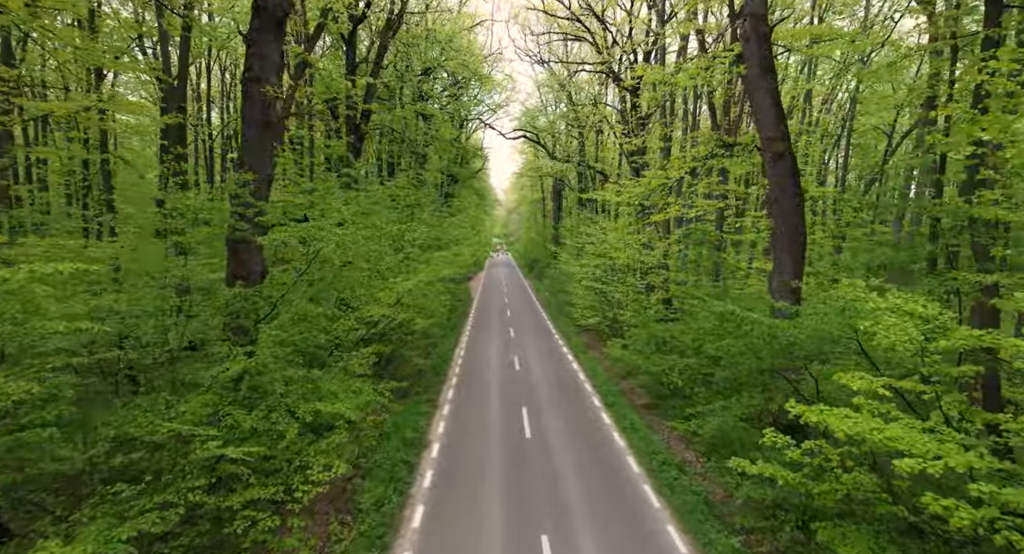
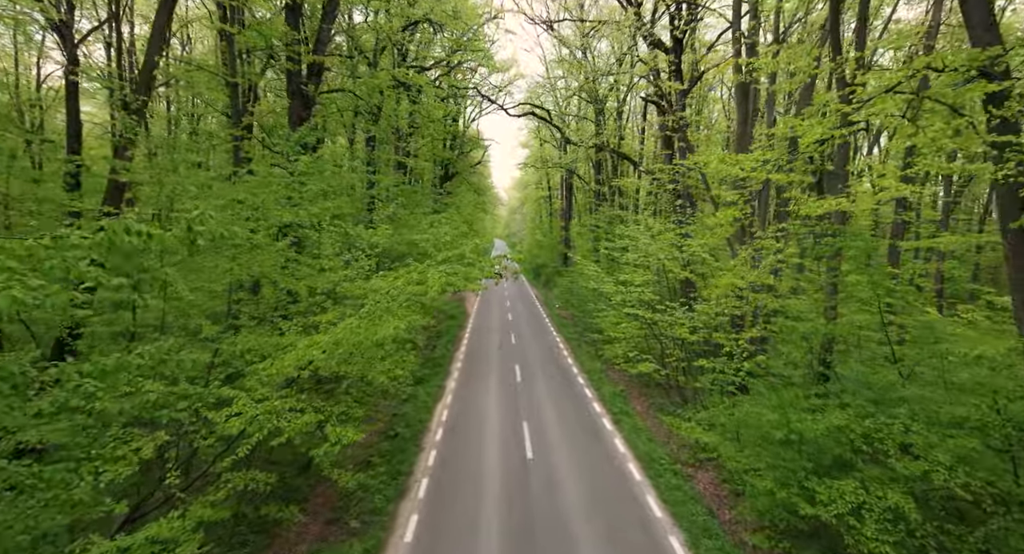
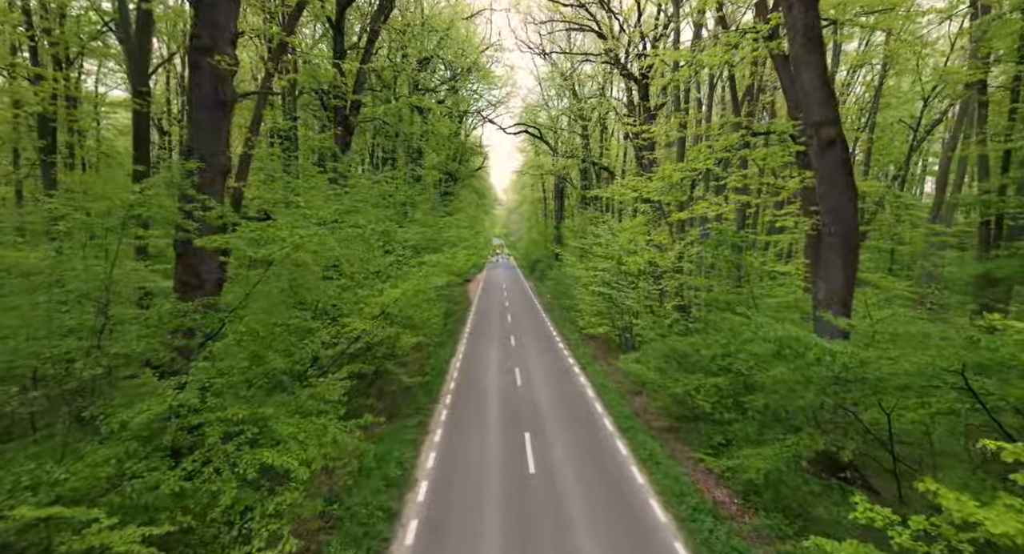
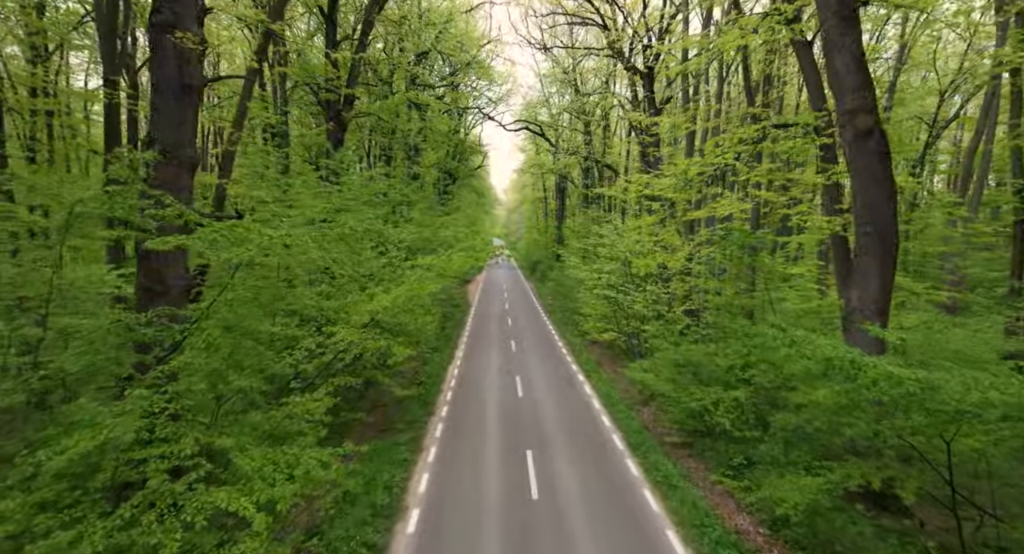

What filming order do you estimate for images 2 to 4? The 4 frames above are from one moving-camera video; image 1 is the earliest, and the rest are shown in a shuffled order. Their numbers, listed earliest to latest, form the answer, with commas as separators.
3, 4, 2
